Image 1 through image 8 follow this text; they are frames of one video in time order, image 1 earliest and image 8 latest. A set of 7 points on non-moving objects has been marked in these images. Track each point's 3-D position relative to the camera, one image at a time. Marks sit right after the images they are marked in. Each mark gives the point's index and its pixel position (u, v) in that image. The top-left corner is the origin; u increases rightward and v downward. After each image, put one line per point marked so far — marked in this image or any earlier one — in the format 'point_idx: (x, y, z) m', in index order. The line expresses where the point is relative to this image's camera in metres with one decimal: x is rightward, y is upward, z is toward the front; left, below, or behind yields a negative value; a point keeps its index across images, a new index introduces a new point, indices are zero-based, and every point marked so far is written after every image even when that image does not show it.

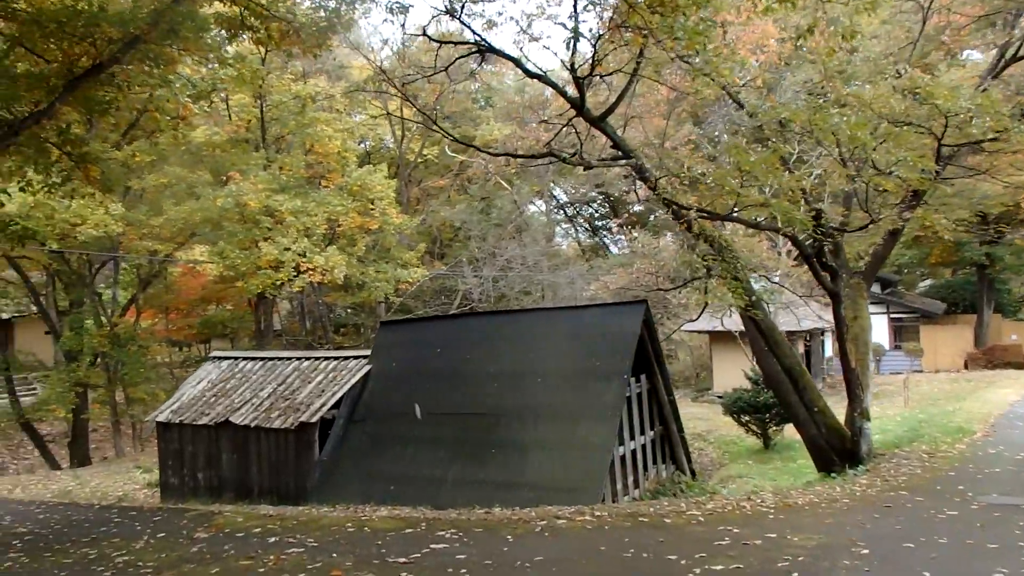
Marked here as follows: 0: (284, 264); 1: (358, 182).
0: (-4.3, +0.5, +17.4) m
1: (-3.1, +2.1, +18.6) m
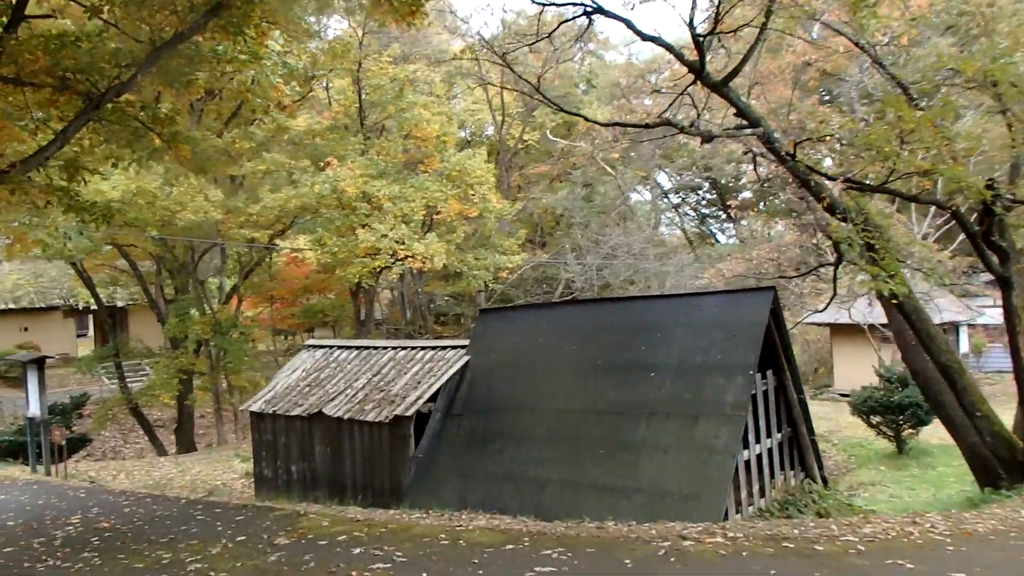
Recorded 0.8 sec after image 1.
0: (-2.4, +0.7, +17.0) m
1: (-1.0, +2.4, +18.0) m
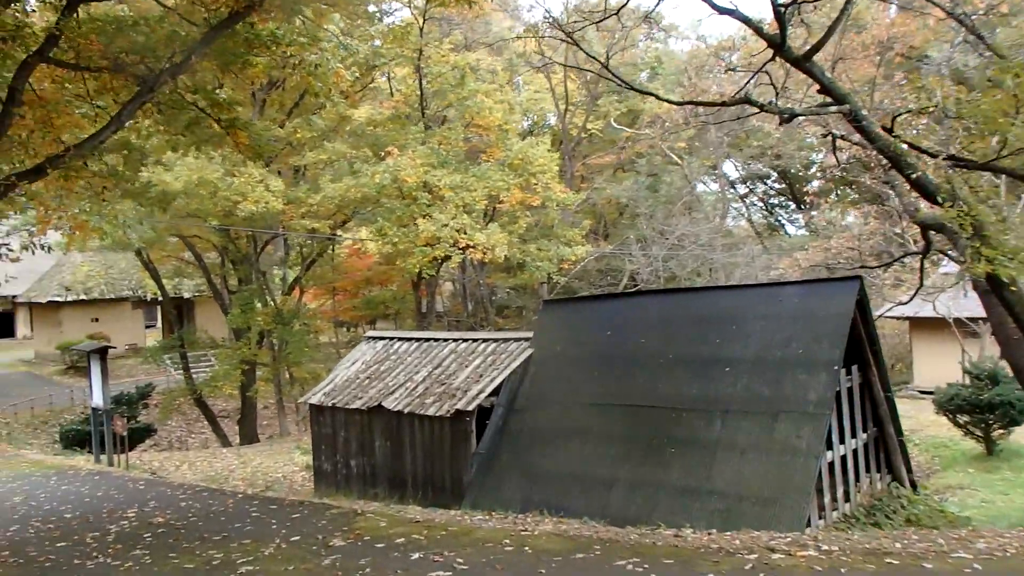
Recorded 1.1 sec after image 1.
0: (-1.3, +0.8, +16.7) m
1: (+0.2, +2.5, +17.6) m
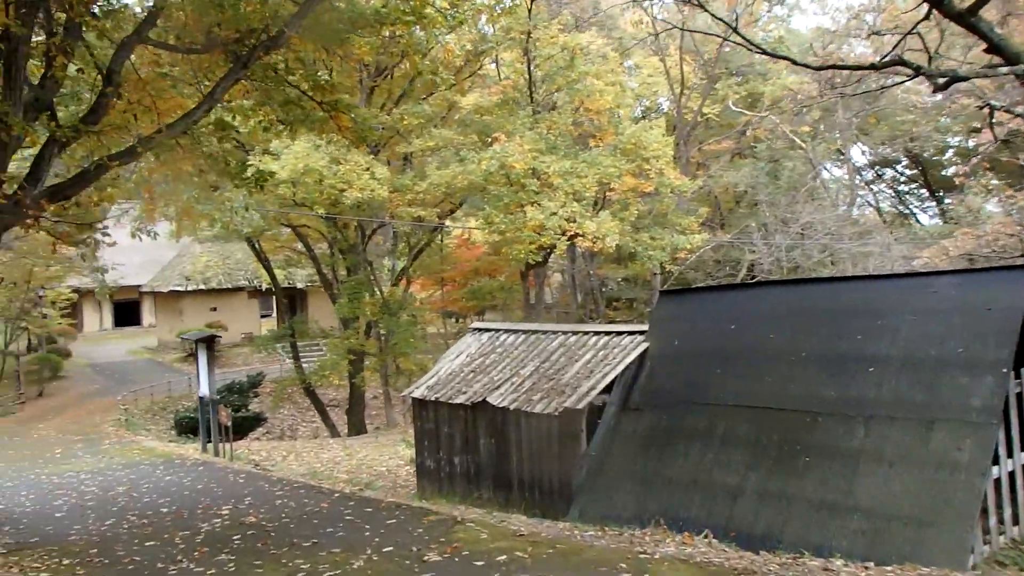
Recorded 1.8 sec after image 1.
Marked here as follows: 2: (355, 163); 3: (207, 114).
0: (+0.7, +1.0, +16.1) m
1: (+2.2, +2.7, +16.8) m
2: (-2.7, +2.2, +16.3) m
3: (-2.4, +1.3, +7.2) m
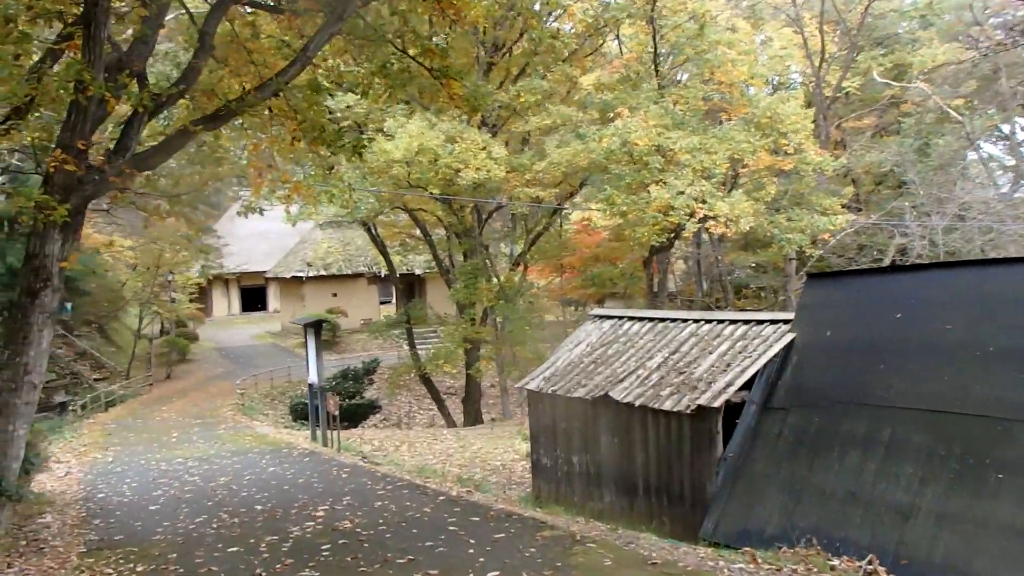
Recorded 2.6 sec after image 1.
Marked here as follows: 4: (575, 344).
0: (+2.7, +1.3, +15.0) m
1: (+4.3, +2.9, +15.4) m
2: (-0.7, +2.5, +15.6) m
3: (-1.5, +1.5, +6.5) m
4: (+0.7, -0.6, +10.3) m
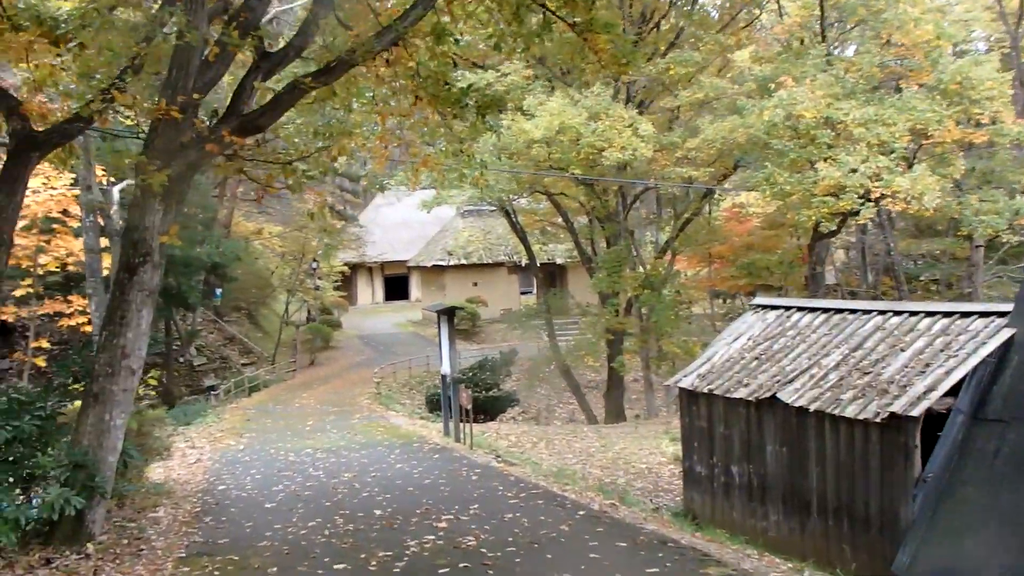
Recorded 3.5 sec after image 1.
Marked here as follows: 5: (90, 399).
0: (+4.9, +1.4, +13.4) m
1: (+6.5, +3.1, +13.6) m
2: (+1.6, +2.6, +14.5) m
3: (-0.5, +1.6, +5.7) m
4: (+2.2, -0.5, +9.1) m
5: (-2.4, -0.6, +5.2) m
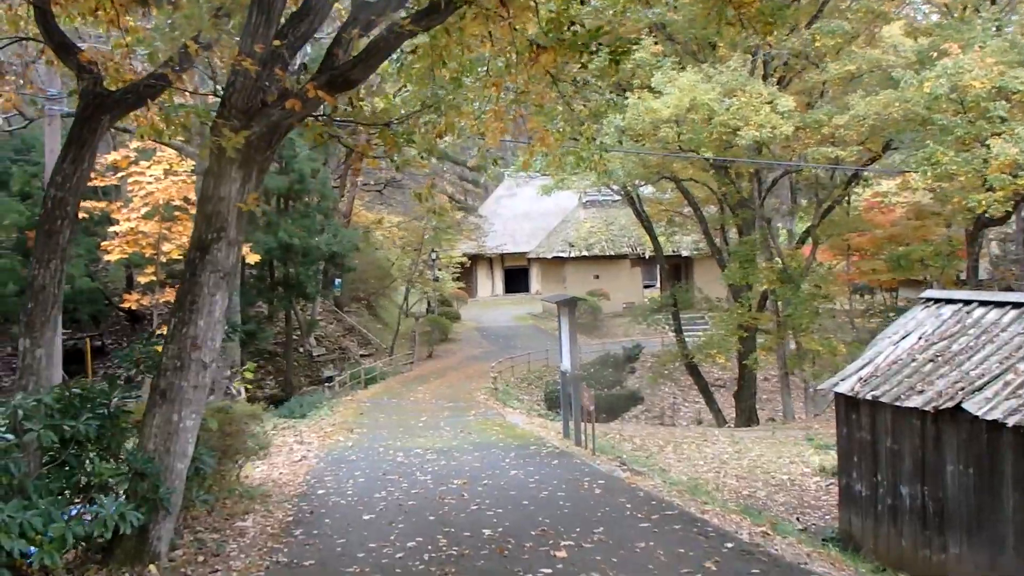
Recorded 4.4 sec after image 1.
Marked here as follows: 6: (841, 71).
0: (+6.5, +1.5, +11.7) m
1: (+8.2, +3.1, +11.7) m
2: (+3.5, +2.8, +13.2) m
3: (+0.2, +1.7, +4.7) m
4: (+3.3, -0.4, +7.8) m
5: (-1.7, -0.5, +4.5) m
6: (+4.7, +3.1, +13.2) m
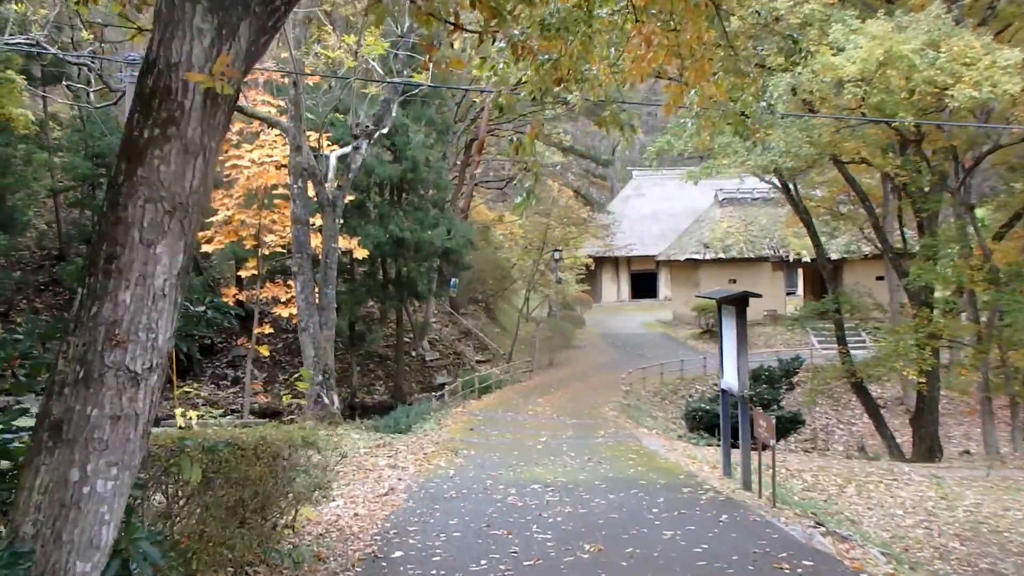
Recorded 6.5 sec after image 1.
0: (+7.9, +1.5, +8.5) m
1: (+9.6, +3.1, +8.3) m
2: (+5.1, +2.8, +10.4) m
3: (+0.7, +1.8, +2.4) m
4: (+4.2, -0.4, +5.0) m
5: (-1.2, -0.4, +2.4) m
6: (+6.3, +3.1, +10.2) m
